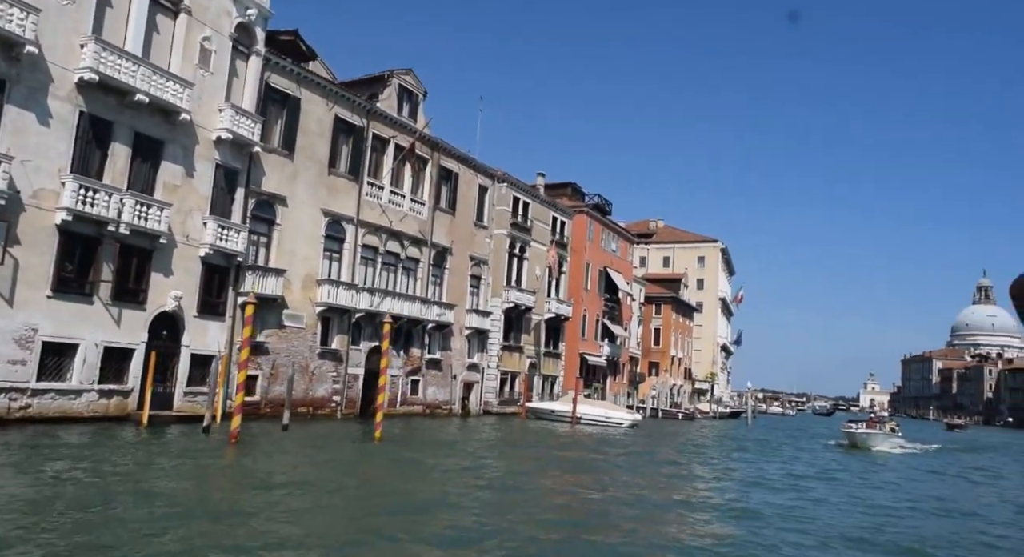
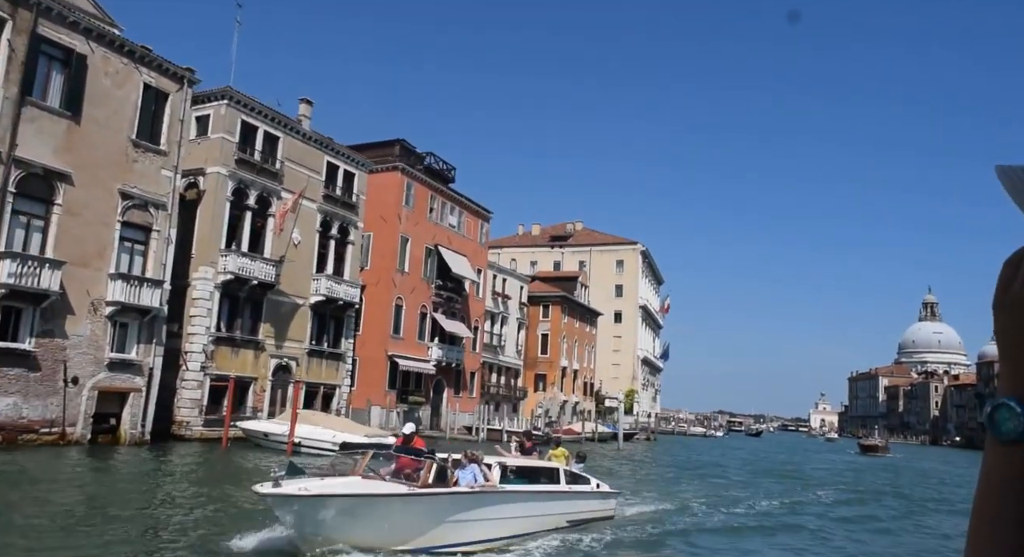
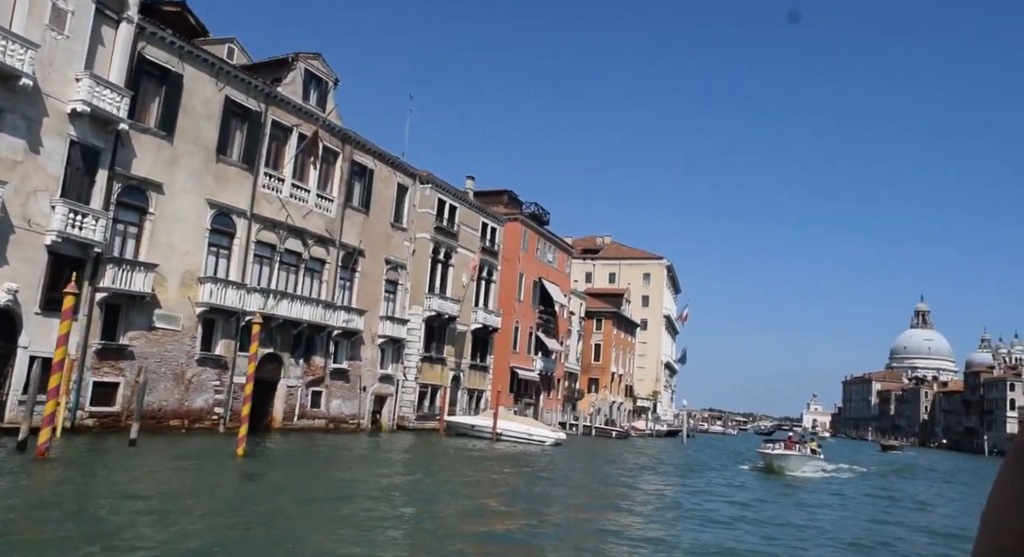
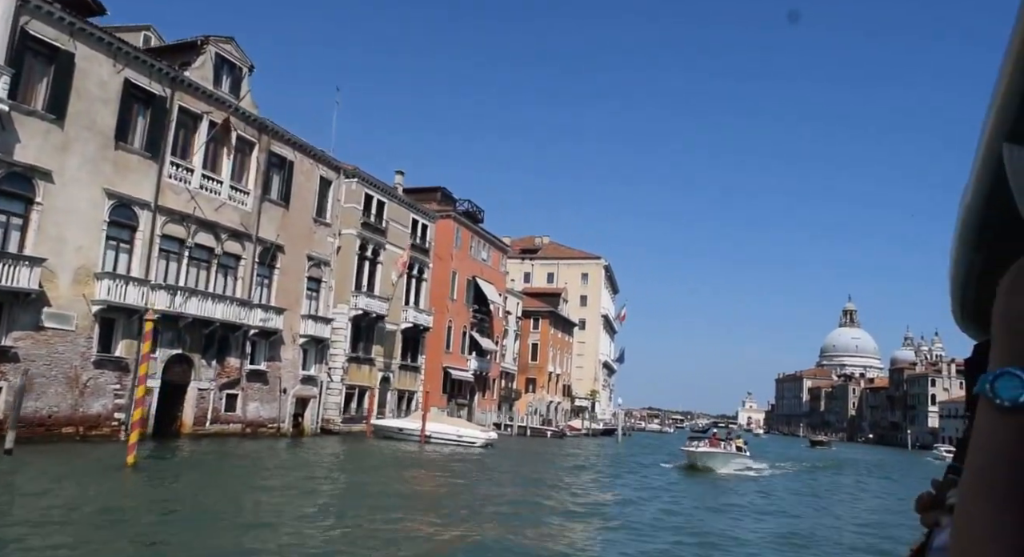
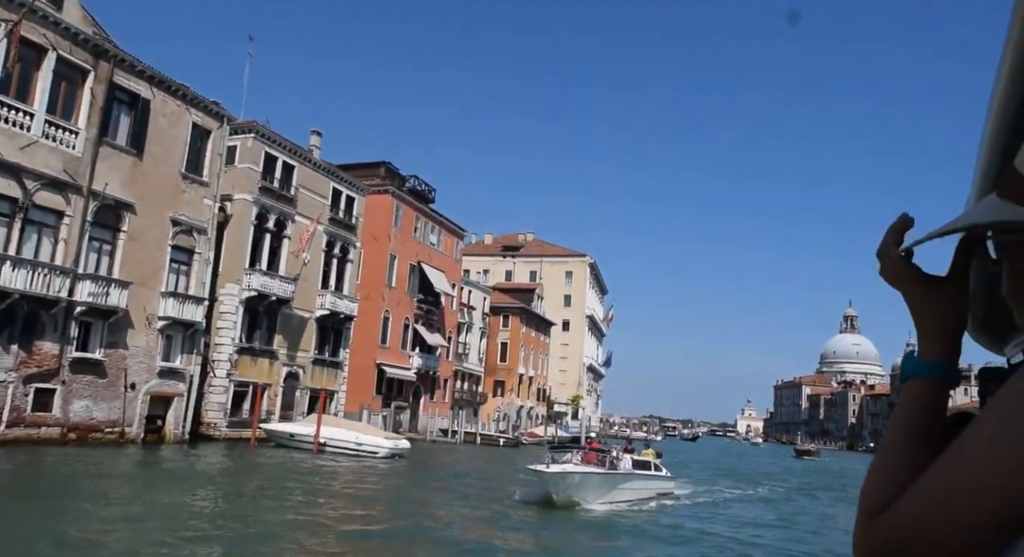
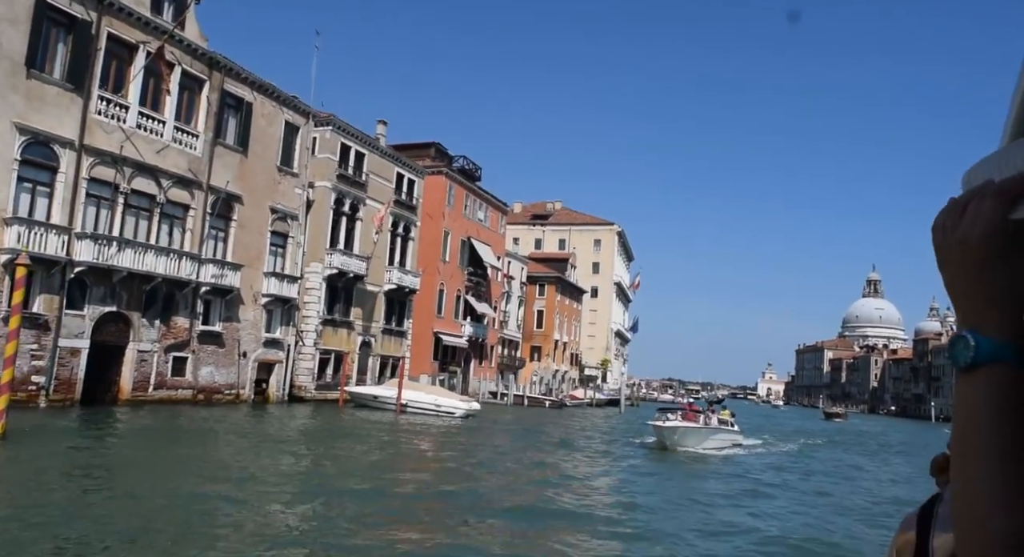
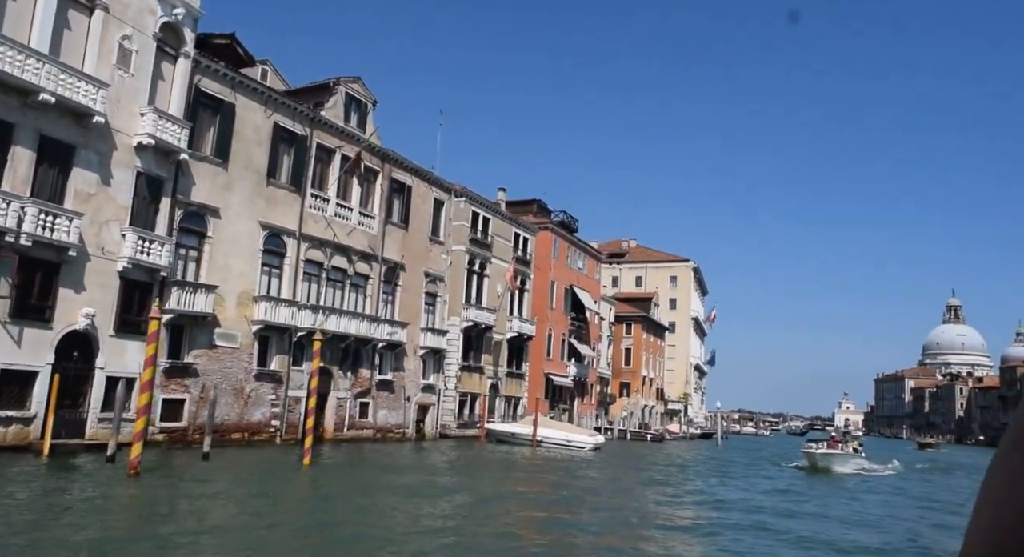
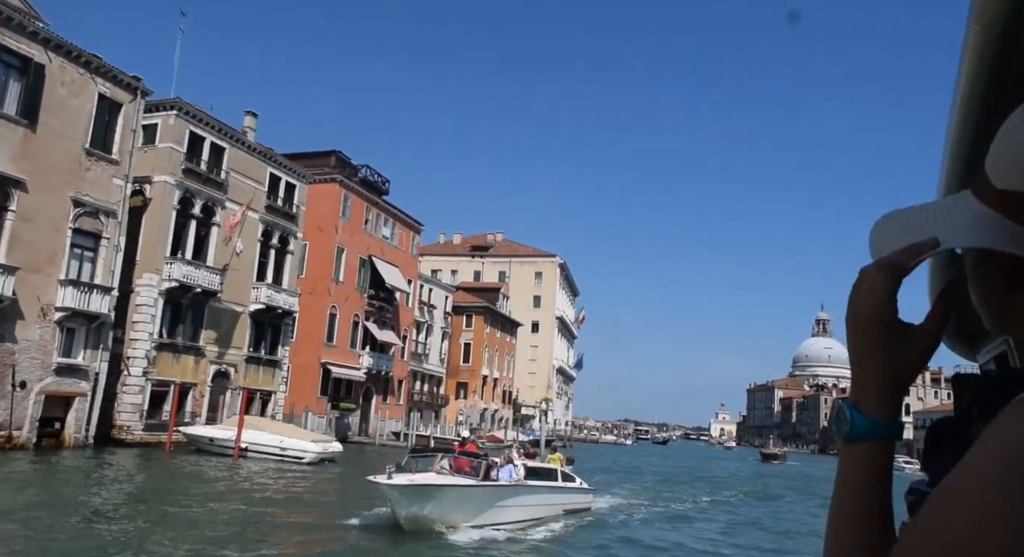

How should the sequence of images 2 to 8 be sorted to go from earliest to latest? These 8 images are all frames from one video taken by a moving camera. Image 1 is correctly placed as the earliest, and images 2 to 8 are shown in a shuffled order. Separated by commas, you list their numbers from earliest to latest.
7, 3, 4, 6, 5, 8, 2
